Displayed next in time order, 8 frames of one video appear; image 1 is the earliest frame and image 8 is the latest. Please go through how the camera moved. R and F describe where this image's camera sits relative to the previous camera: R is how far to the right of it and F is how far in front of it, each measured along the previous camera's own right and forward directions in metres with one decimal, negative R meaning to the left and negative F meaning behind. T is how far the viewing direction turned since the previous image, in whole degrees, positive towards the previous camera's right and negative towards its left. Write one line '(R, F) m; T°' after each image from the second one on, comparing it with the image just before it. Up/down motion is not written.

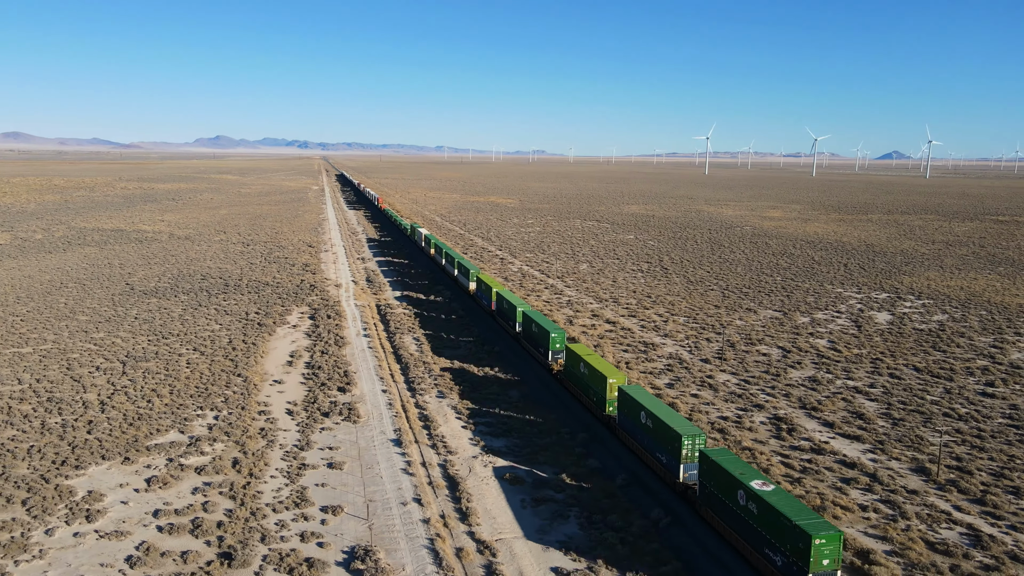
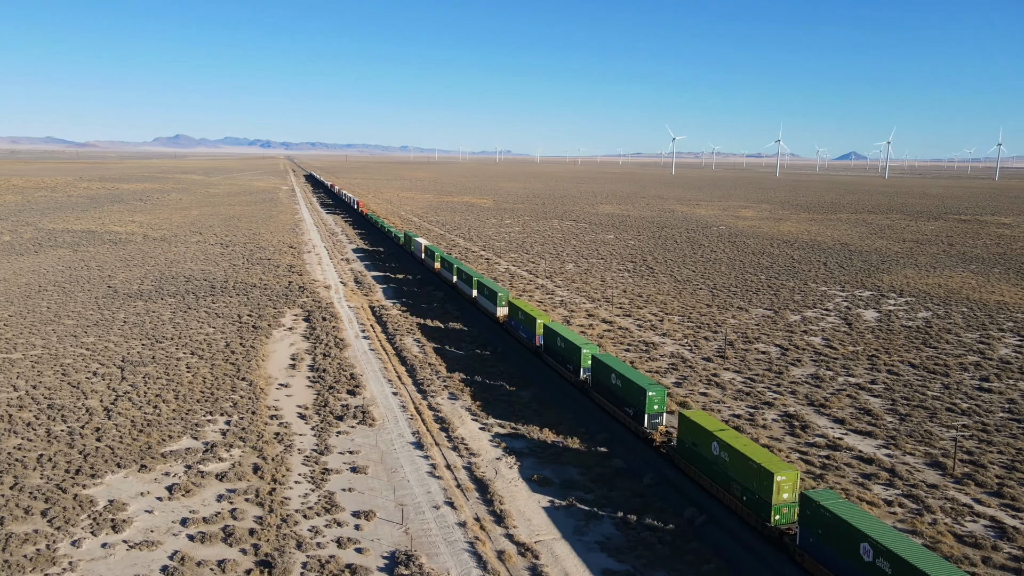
(-1.5, +0.1) m; +2°
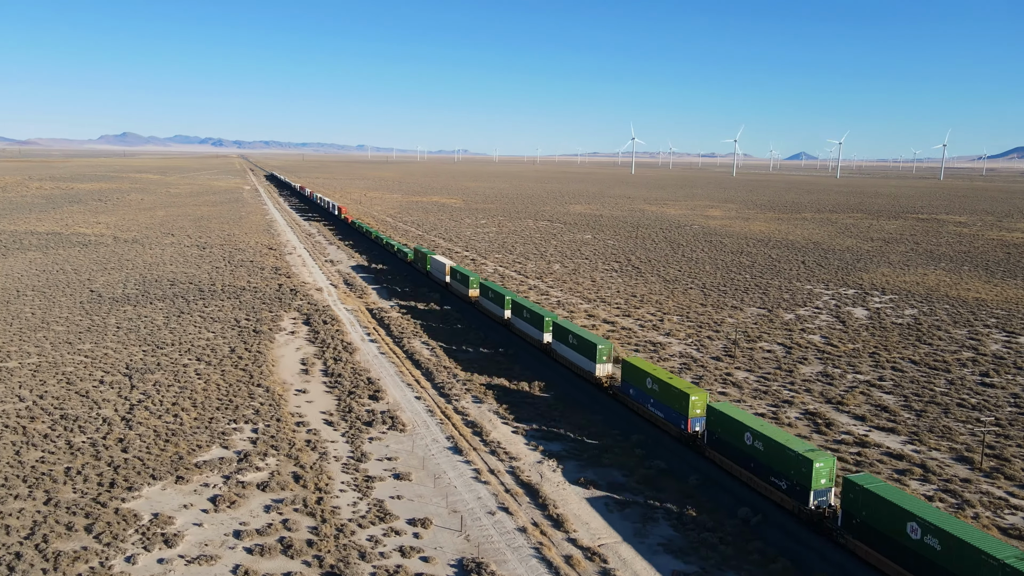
(-2.1, +0.1) m; +3°
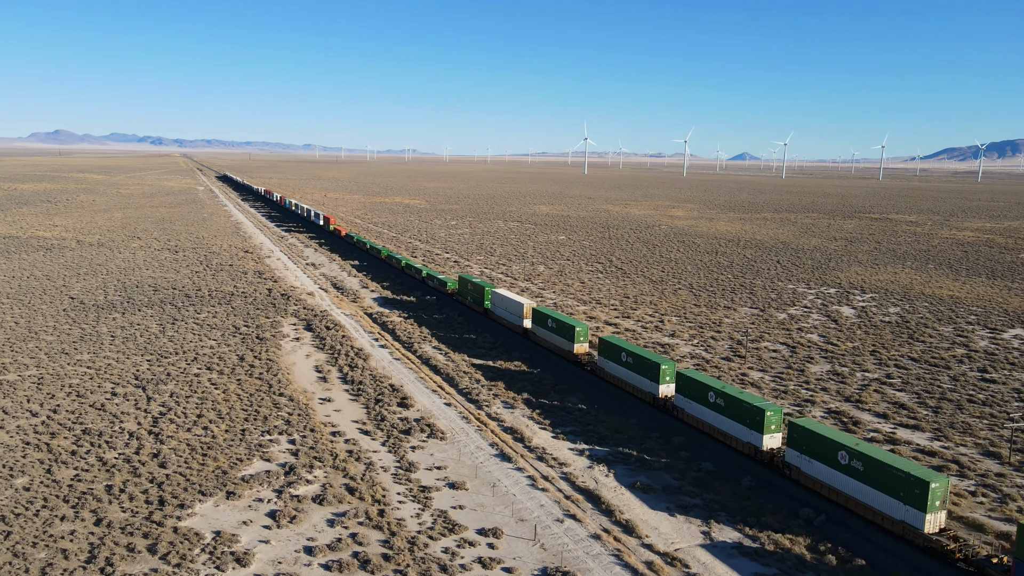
(-2.5, +0.2) m; +3°
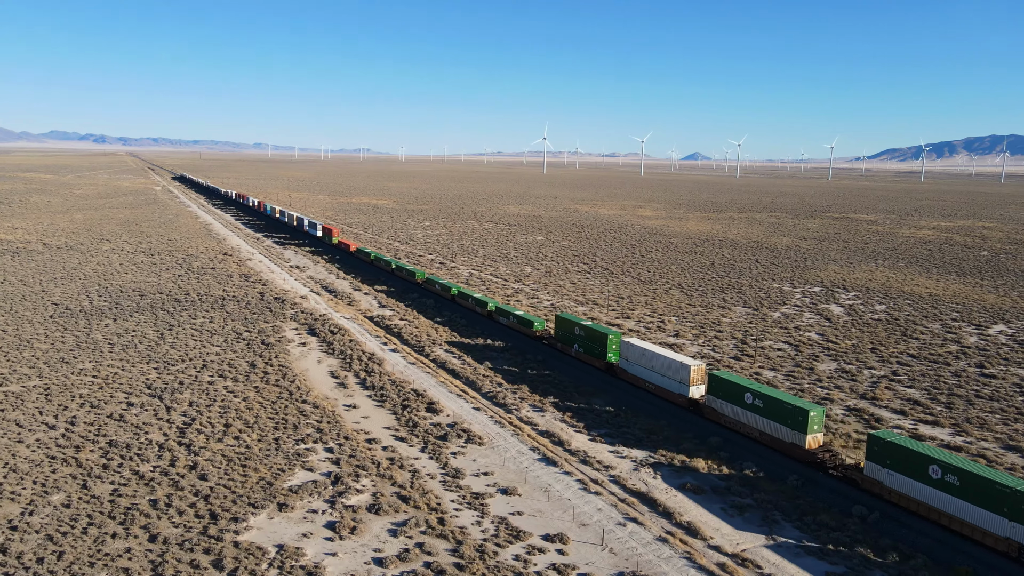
(-2.3, +0.1) m; +3°
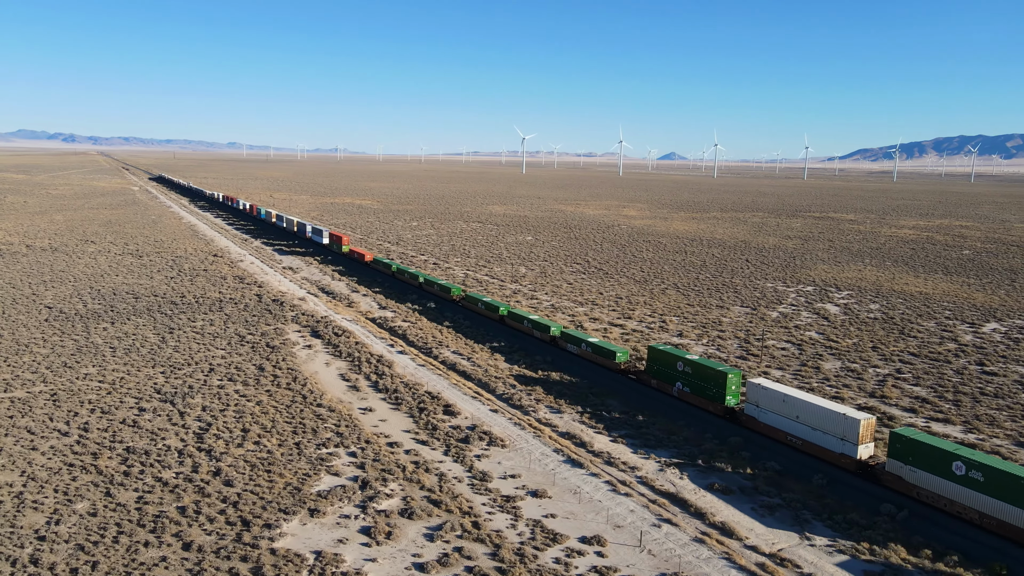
(-1.2, 0.0) m; +1°
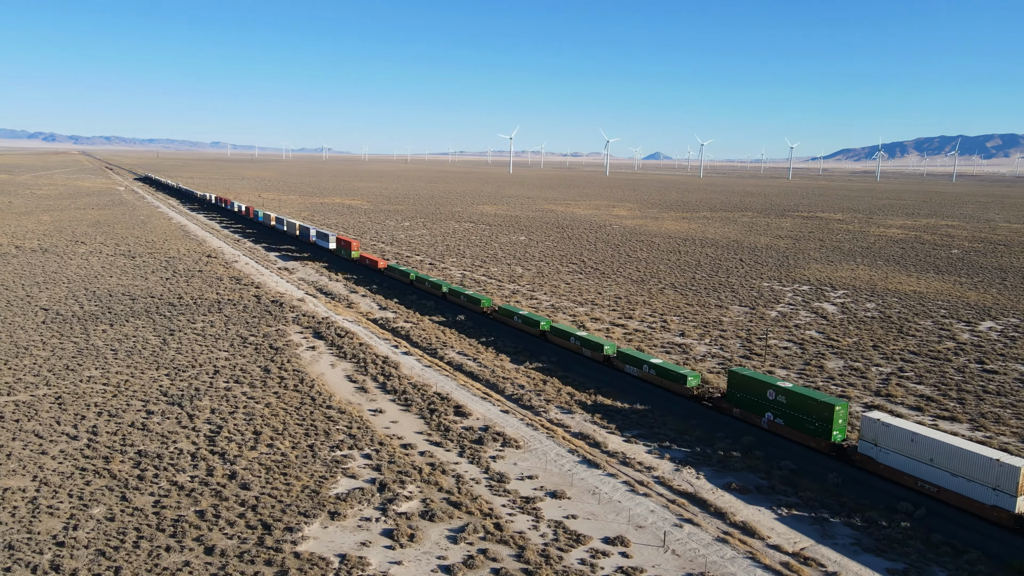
(-0.8, 0.0) m; +1°
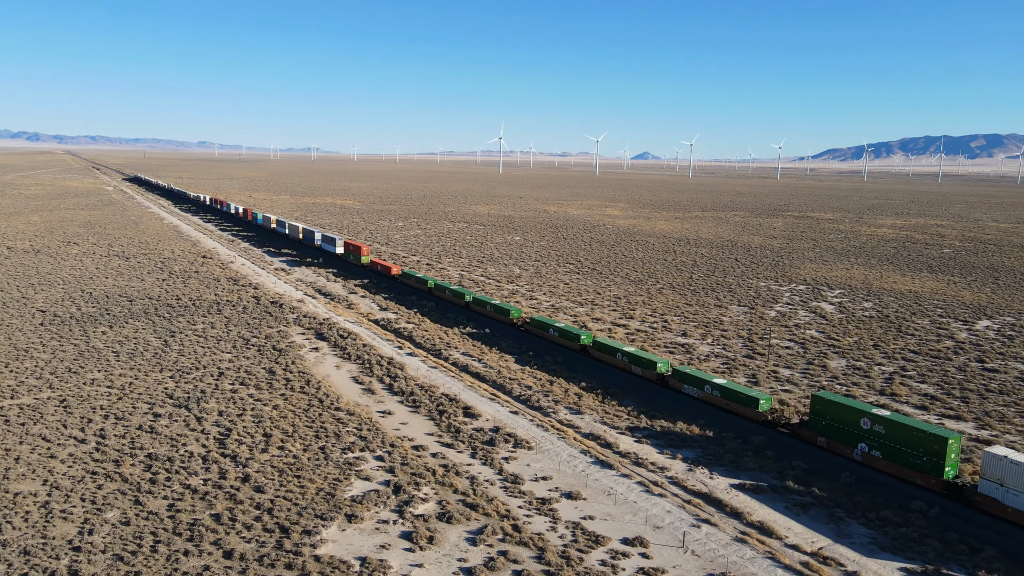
(-0.6, 0.0) m; +1°
